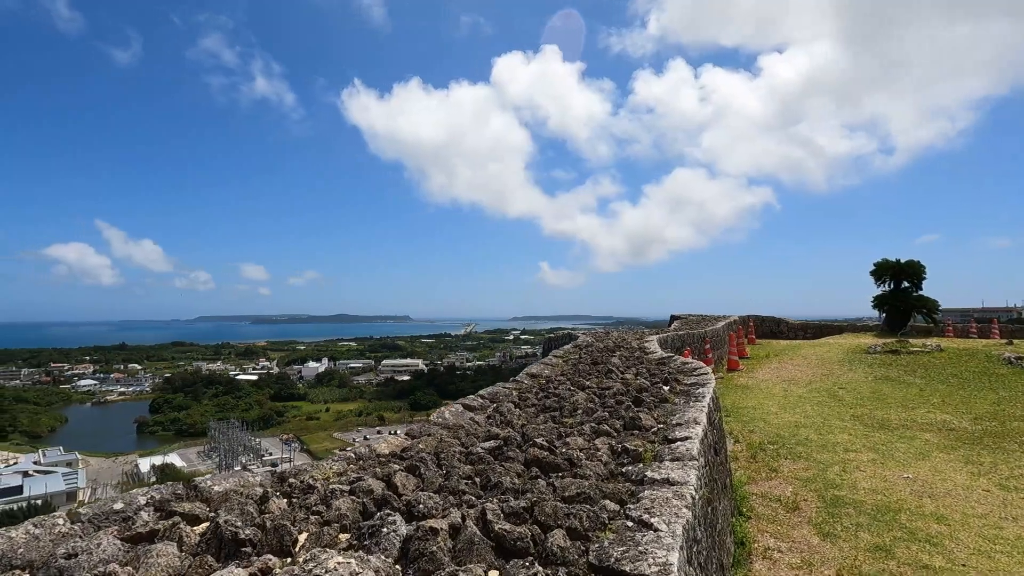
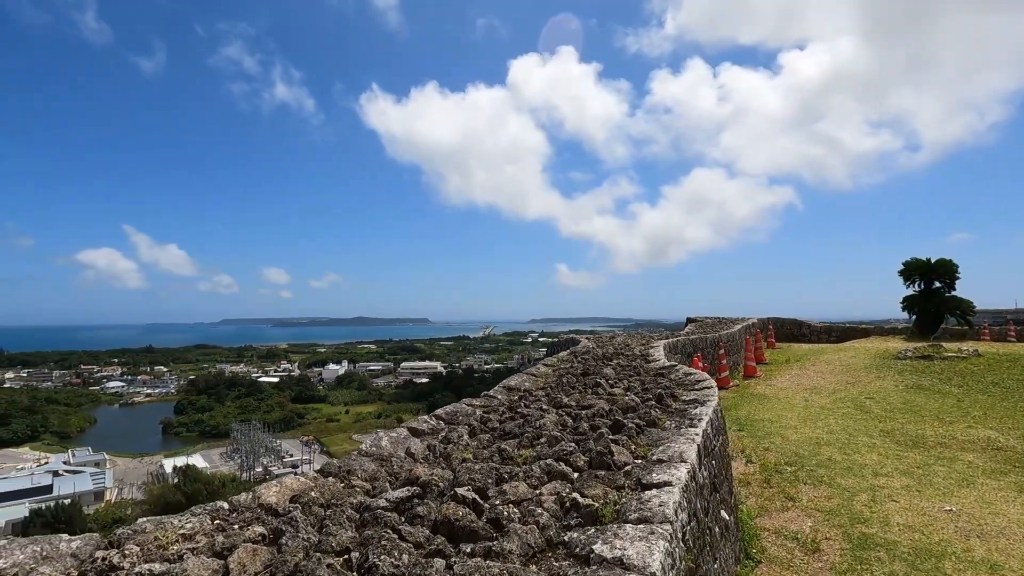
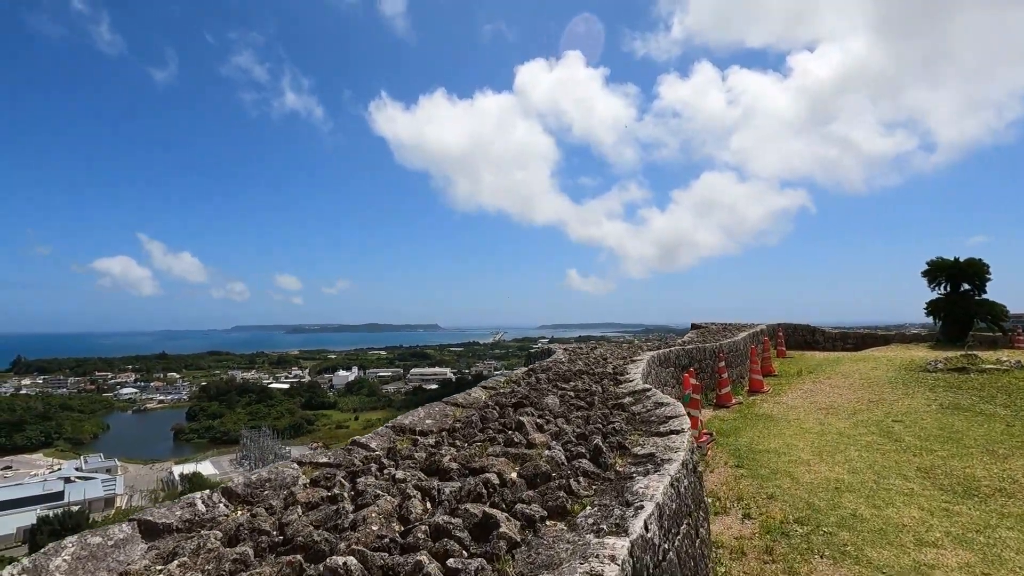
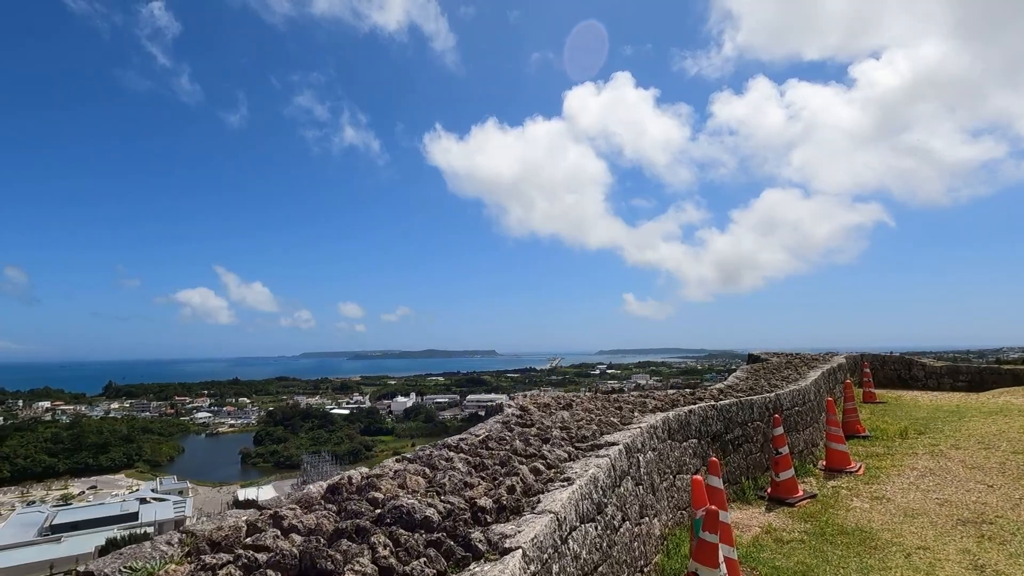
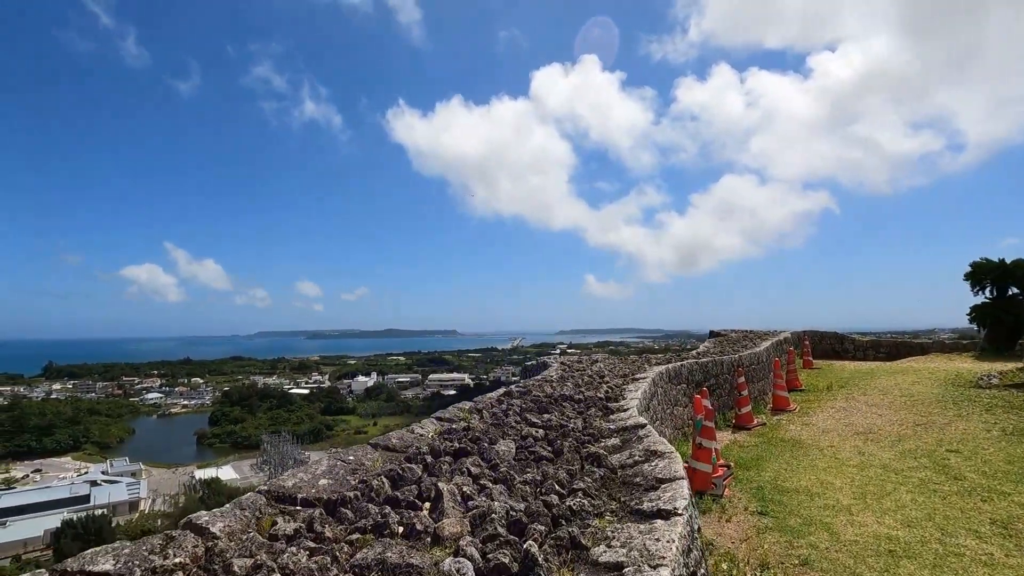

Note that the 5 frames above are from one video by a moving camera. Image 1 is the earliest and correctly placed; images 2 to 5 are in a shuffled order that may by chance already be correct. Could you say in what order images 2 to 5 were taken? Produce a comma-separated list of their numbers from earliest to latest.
2, 3, 5, 4
